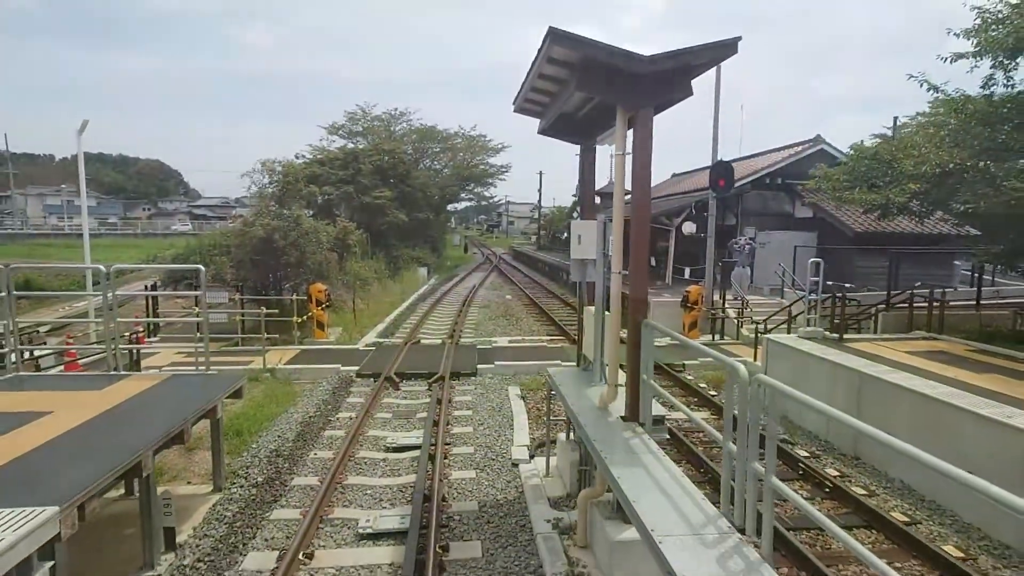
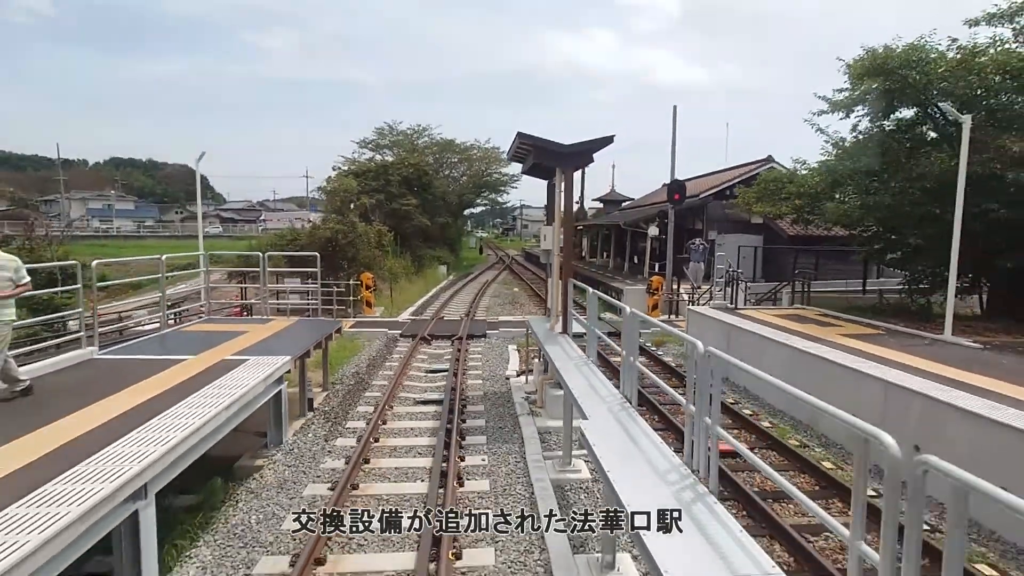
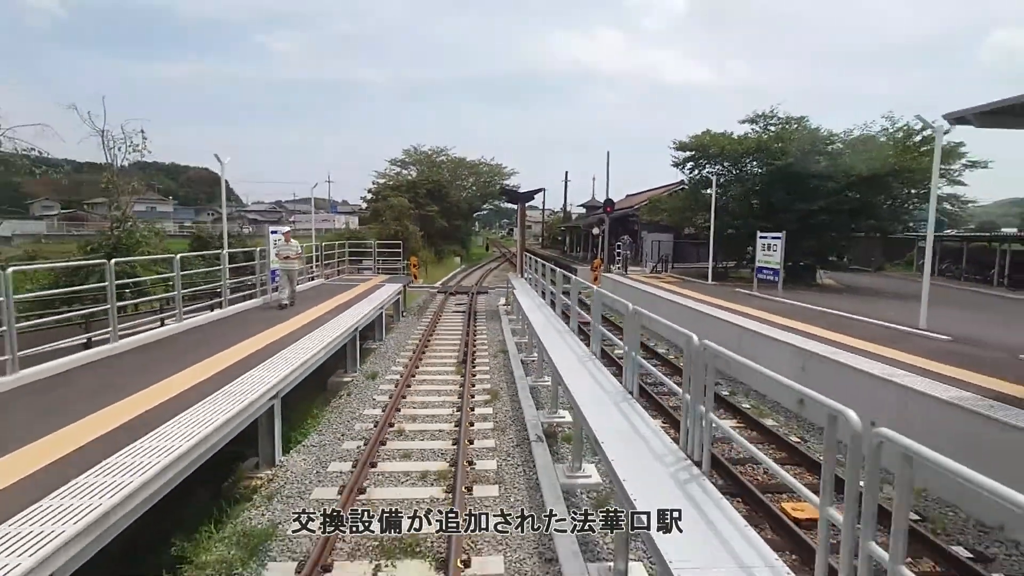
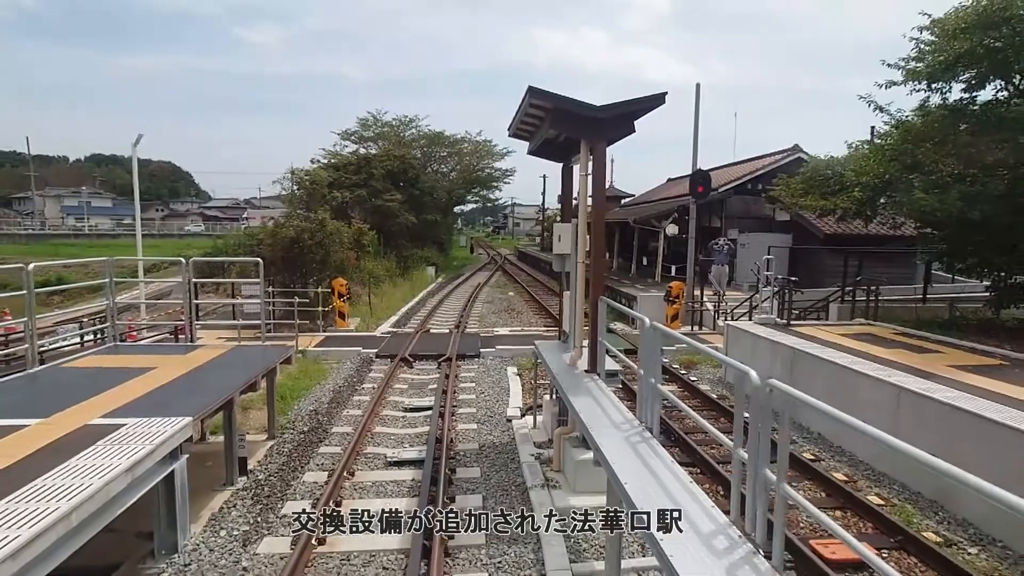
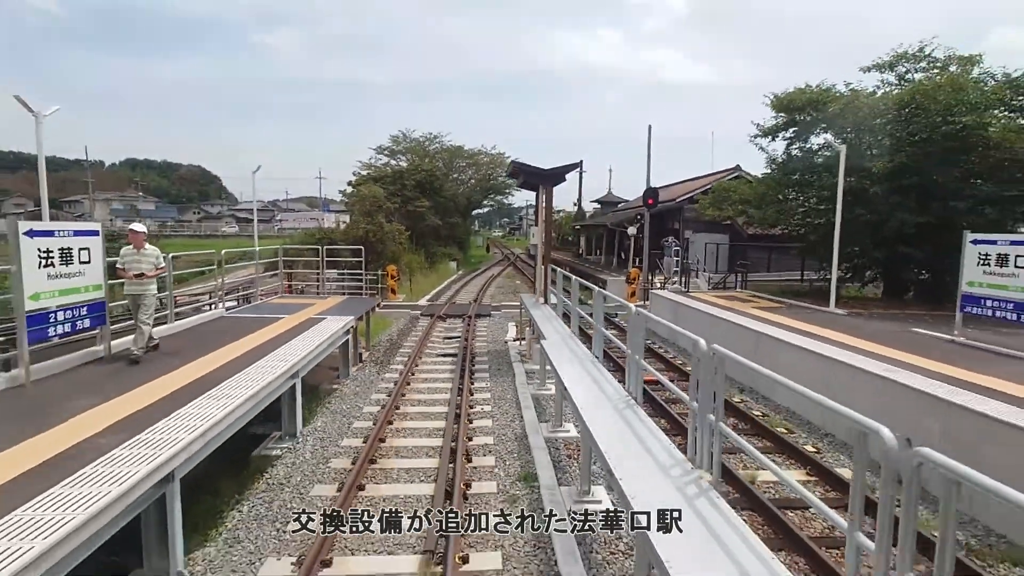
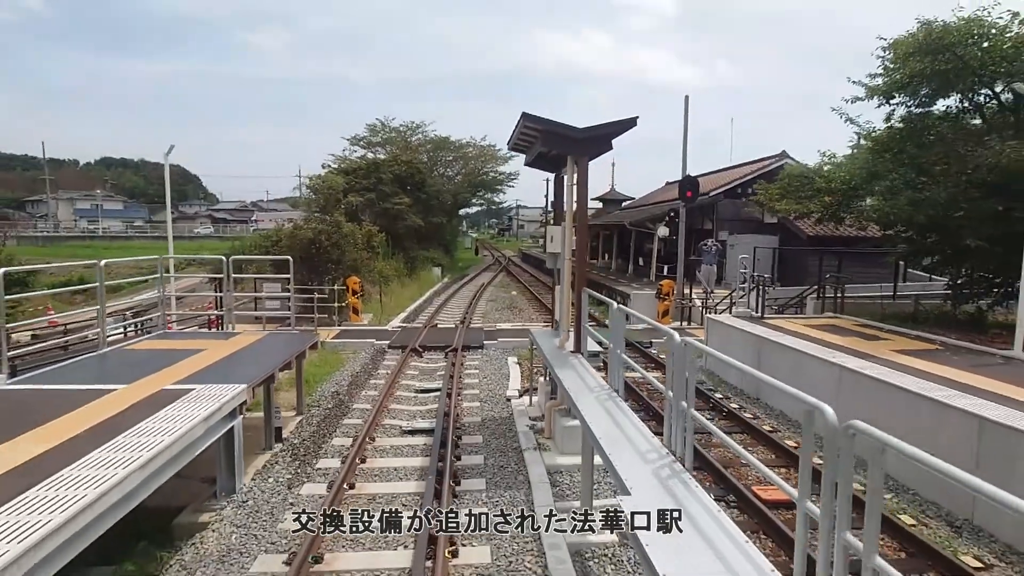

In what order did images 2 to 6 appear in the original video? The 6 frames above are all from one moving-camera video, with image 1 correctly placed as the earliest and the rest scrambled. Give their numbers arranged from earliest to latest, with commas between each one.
4, 6, 2, 5, 3
